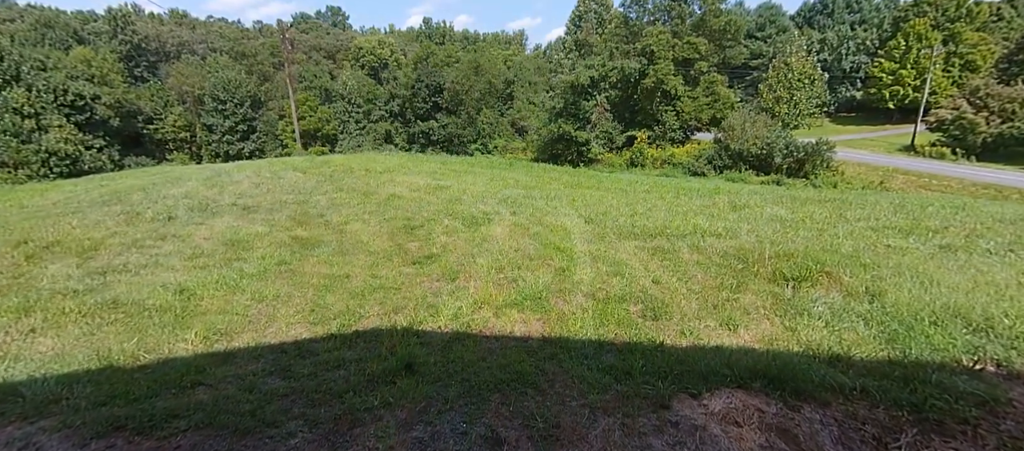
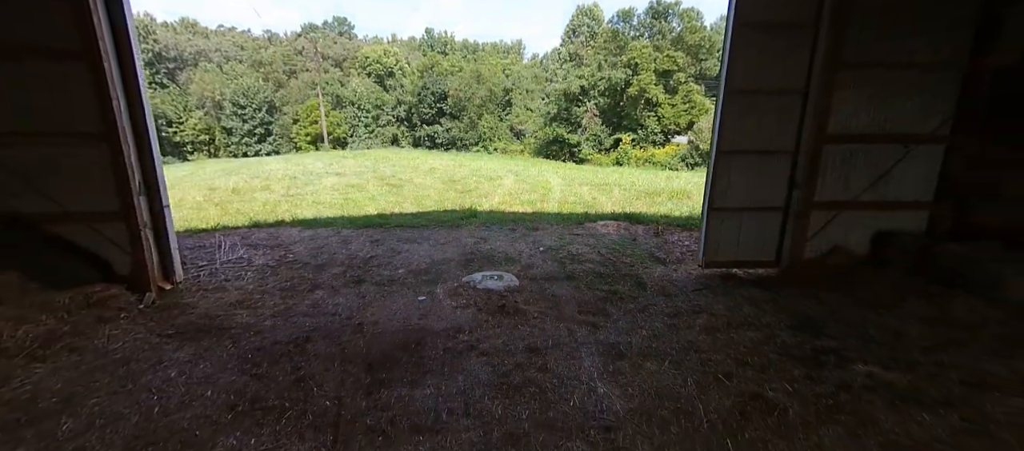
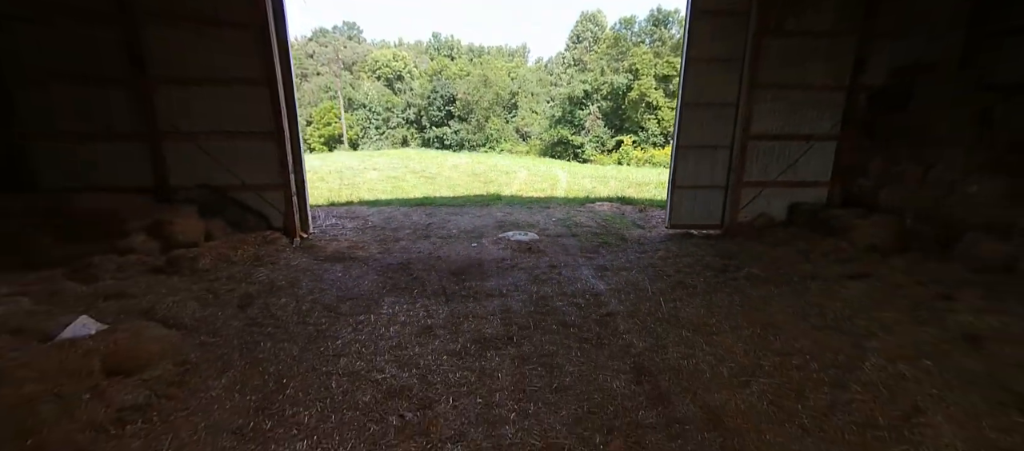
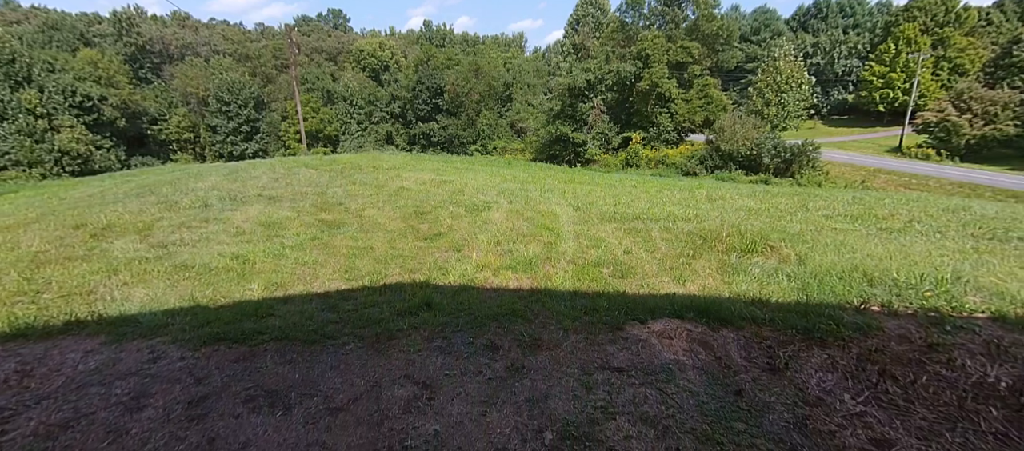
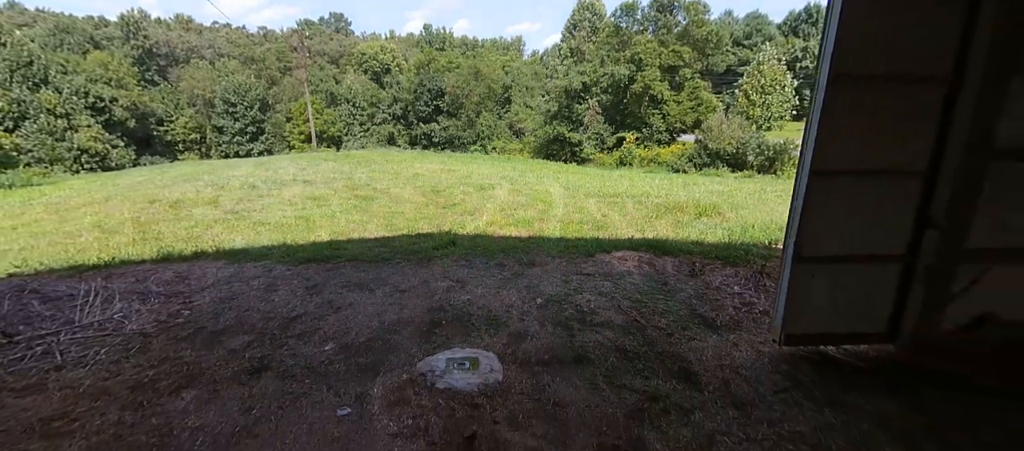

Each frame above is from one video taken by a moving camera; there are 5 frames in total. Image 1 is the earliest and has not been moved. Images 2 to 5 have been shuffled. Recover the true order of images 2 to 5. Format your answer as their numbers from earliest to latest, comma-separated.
4, 5, 2, 3
